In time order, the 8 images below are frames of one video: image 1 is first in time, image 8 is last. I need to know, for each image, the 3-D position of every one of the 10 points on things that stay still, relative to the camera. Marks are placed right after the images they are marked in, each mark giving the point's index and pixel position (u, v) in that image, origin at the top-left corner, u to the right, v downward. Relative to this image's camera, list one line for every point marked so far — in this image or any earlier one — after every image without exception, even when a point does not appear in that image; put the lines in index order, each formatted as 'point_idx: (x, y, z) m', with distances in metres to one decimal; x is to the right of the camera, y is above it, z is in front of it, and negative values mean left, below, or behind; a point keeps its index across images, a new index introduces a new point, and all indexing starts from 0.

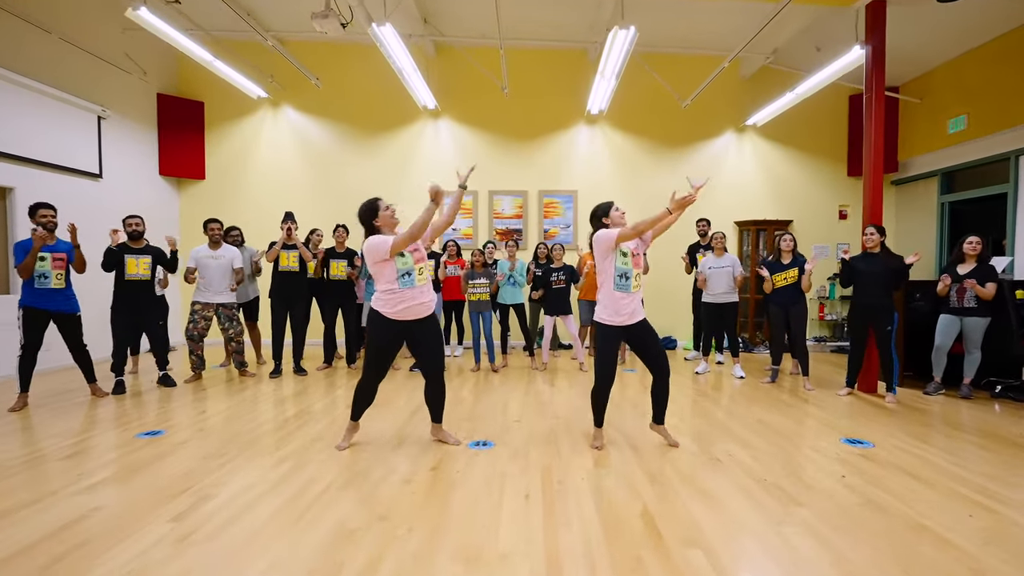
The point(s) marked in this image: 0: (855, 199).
0: (+4.8, +1.2, +6.7) m
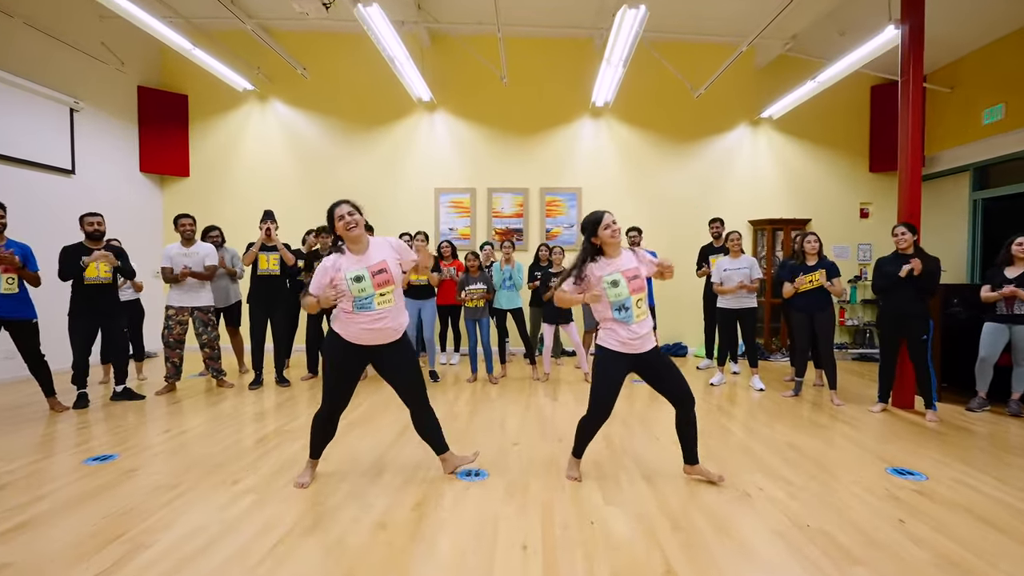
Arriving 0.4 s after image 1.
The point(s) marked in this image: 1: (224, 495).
0: (+4.8, +1.2, +6.3) m
1: (-1.4, -1.0, +2.3) m
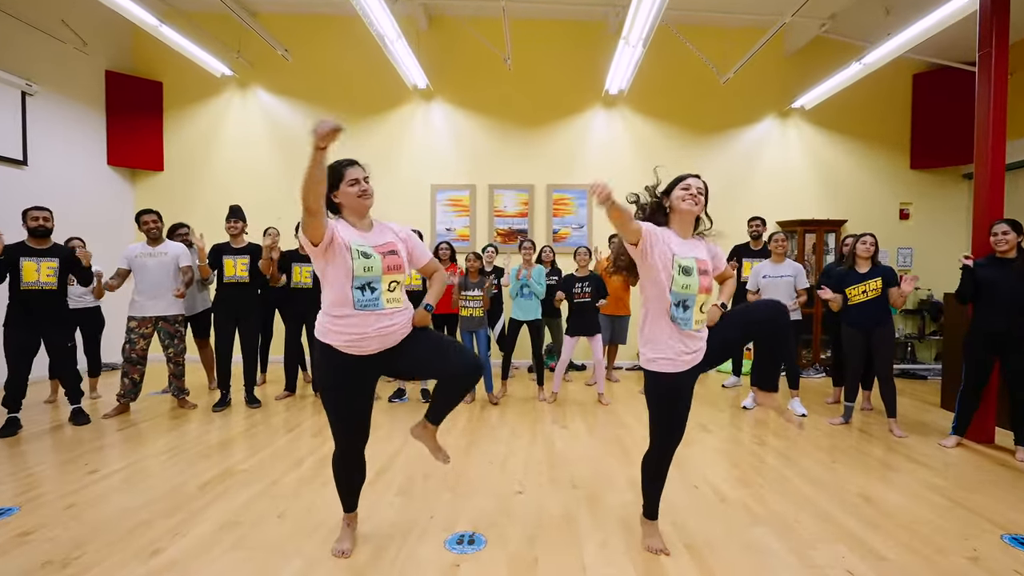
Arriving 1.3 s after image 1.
0: (+4.9, +1.1, +5.7) m
1: (-1.4, -1.0, +1.7) m
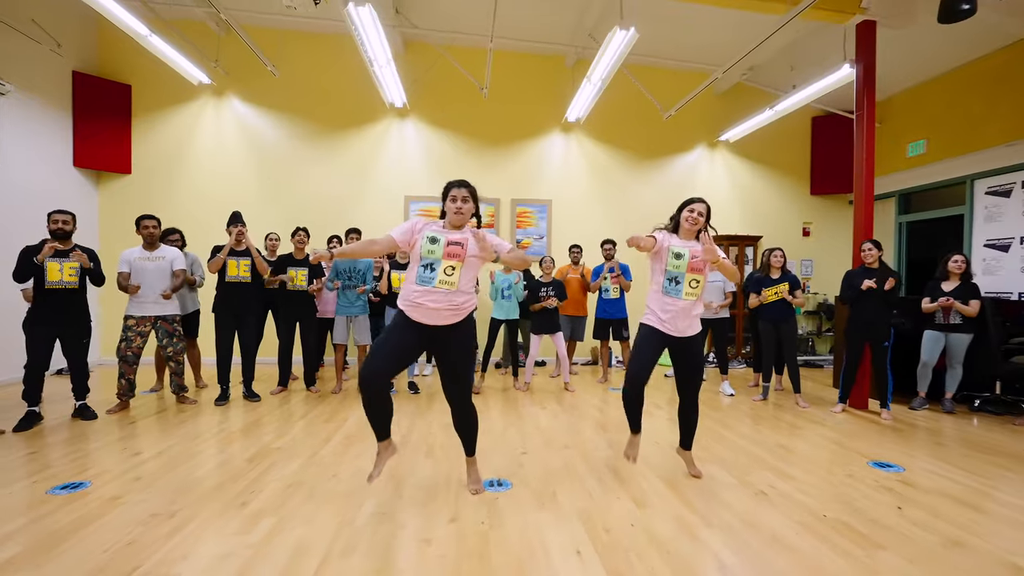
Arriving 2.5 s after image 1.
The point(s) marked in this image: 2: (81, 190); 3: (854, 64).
0: (+4.4, +1.0, +7.0) m
1: (-1.2, -1.0, +2.1) m
2: (-5.1, +1.1, +5.7) m
3: (+3.1, +2.0, +4.3) m
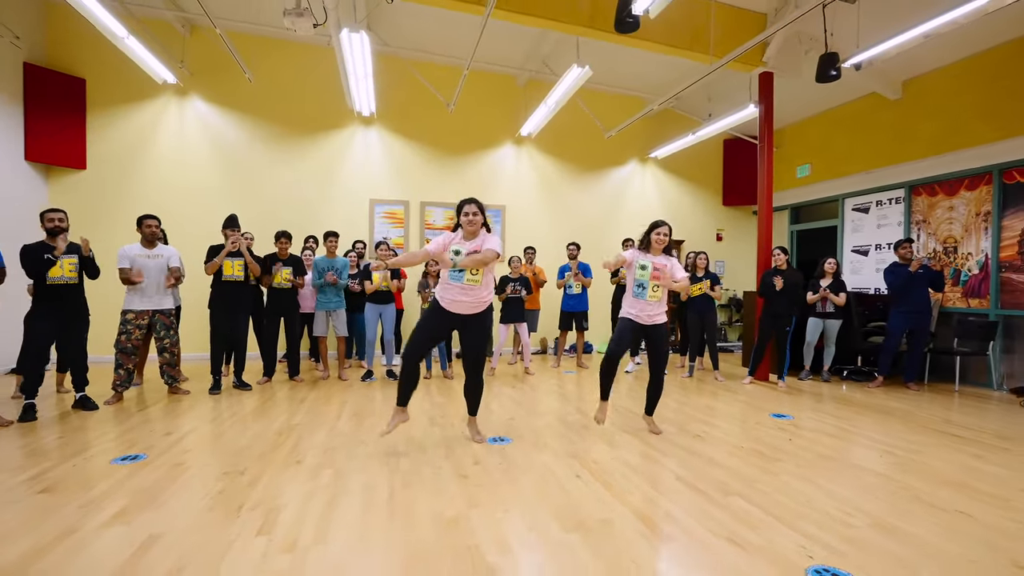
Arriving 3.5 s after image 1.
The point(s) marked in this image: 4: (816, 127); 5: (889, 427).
0: (+3.7, +1.1, +8.2) m
1: (-1.1, -1.0, +2.6) m
2: (-5.5, +1.2, +5.5) m
3: (+2.7, +2.0, +5.4) m
4: (+4.6, +2.4, +7.2) m
5: (+2.9, -1.1, +3.6) m
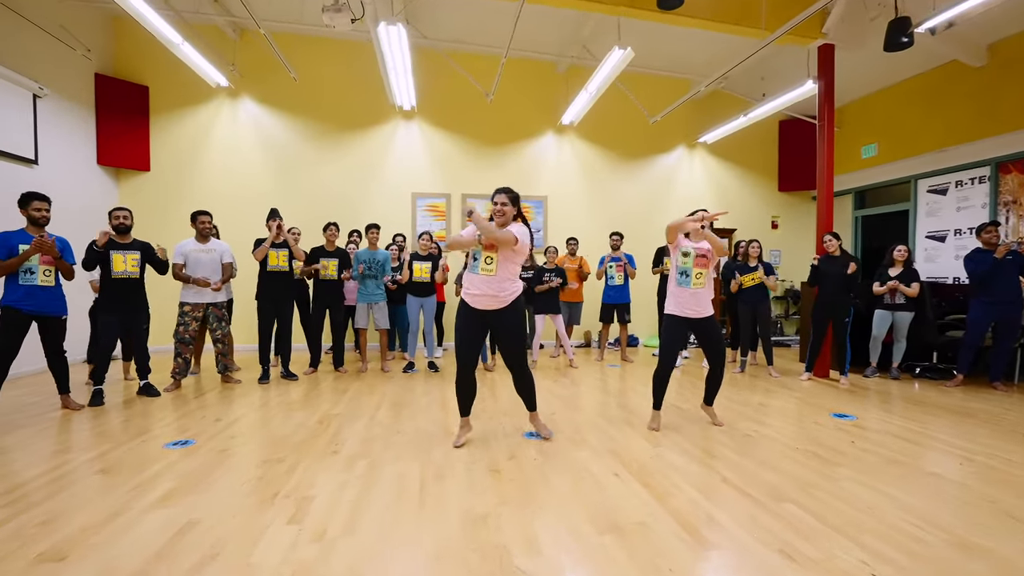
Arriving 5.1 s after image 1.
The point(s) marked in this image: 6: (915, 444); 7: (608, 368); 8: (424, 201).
0: (+4.4, +1.2, +7.7) m
1: (-1.0, -0.9, +2.6) m
2: (-5.0, +1.2, +5.9) m
3: (+3.2, +2.2, +5.0) m
4: (+5.1, +2.6, +6.7) m
5: (+3.1, -1.0, +3.3) m
6: (+2.5, -1.0, +2.9) m
7: (+1.1, -0.9, +5.6) m
8: (-1.2, +1.2, +6.8) m
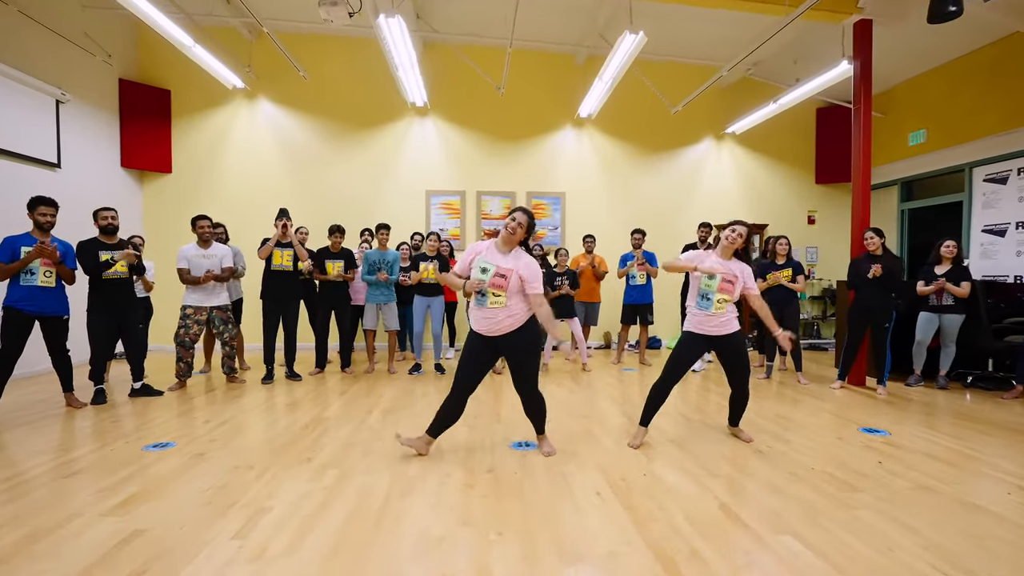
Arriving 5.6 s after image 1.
0: (+4.6, +1.2, +7.2) m
1: (-1.1, -0.9, +2.5) m
2: (-4.9, +1.2, +6.1) m
3: (+3.2, +2.2, +4.6) m
4: (+5.3, +2.6, +6.1) m
5: (+3.1, -1.0, +2.9) m
6: (+2.4, -1.0, +2.6) m
7: (+1.2, -0.9, +5.3) m
8: (-1.0, +1.2, +6.7) m
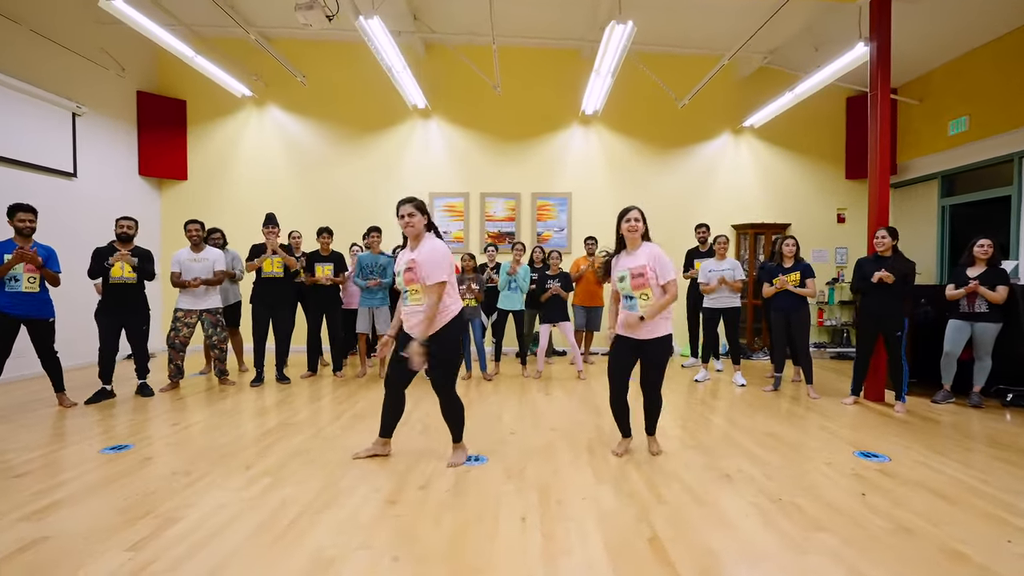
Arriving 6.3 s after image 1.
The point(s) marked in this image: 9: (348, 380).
0: (+4.7, +1.2, +6.6) m
1: (-1.4, -1.0, +2.5) m
2: (-4.8, +1.2, +6.4) m
3: (+3.1, +2.1, +4.1) m
4: (+5.3, +2.5, +5.4) m
5: (+2.8, -1.0, +2.5) m
6: (+2.0, -1.0, +2.2) m
7: (+1.2, -1.0, +5.1) m
8: (-1.0, +1.2, +6.6) m
9: (-1.7, -1.0, +5.0) m
